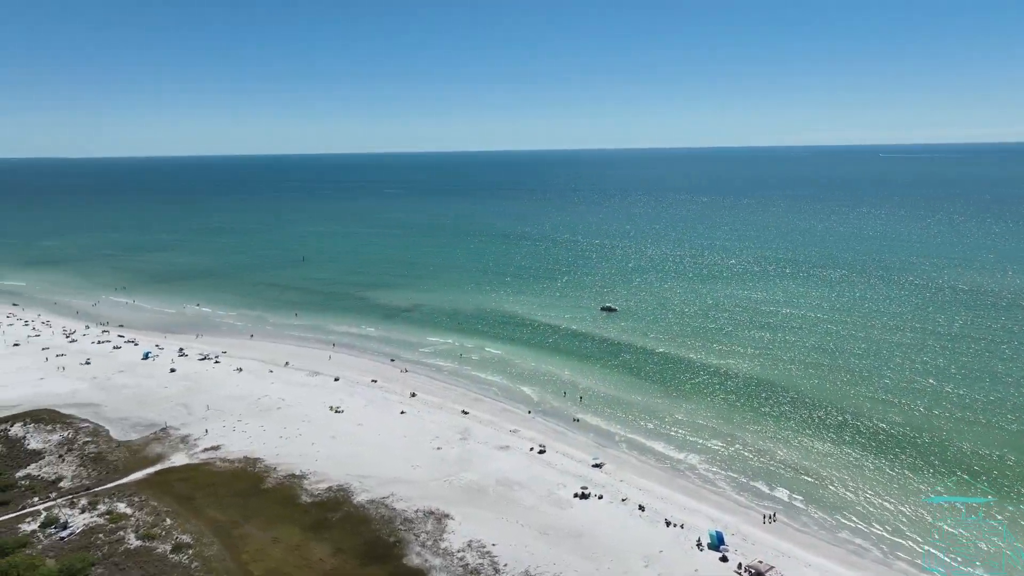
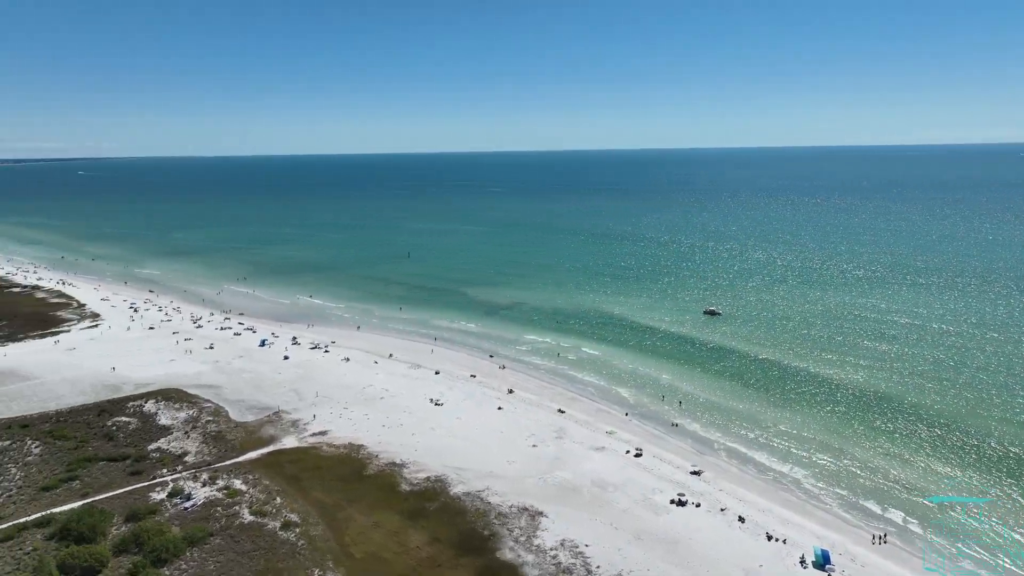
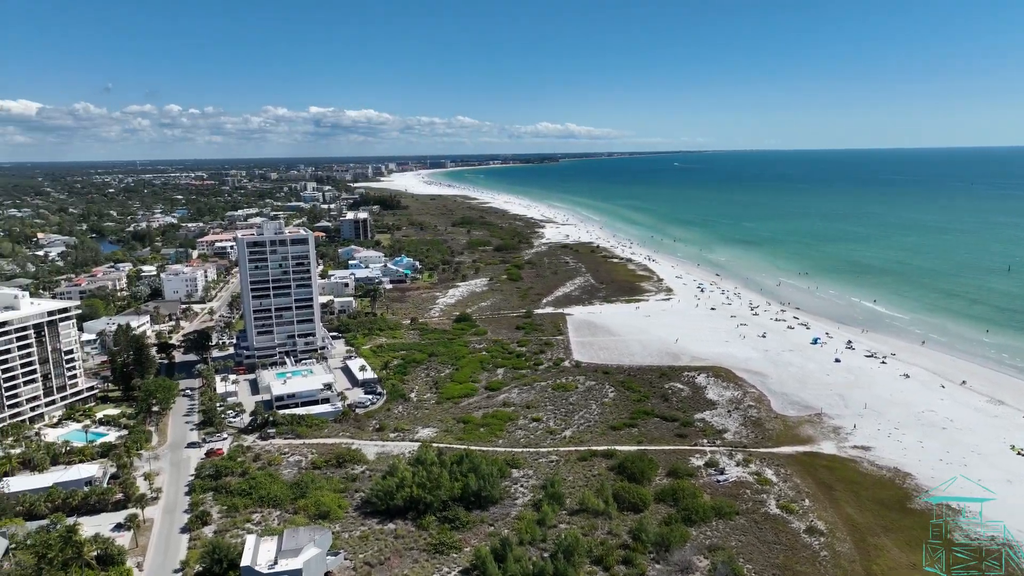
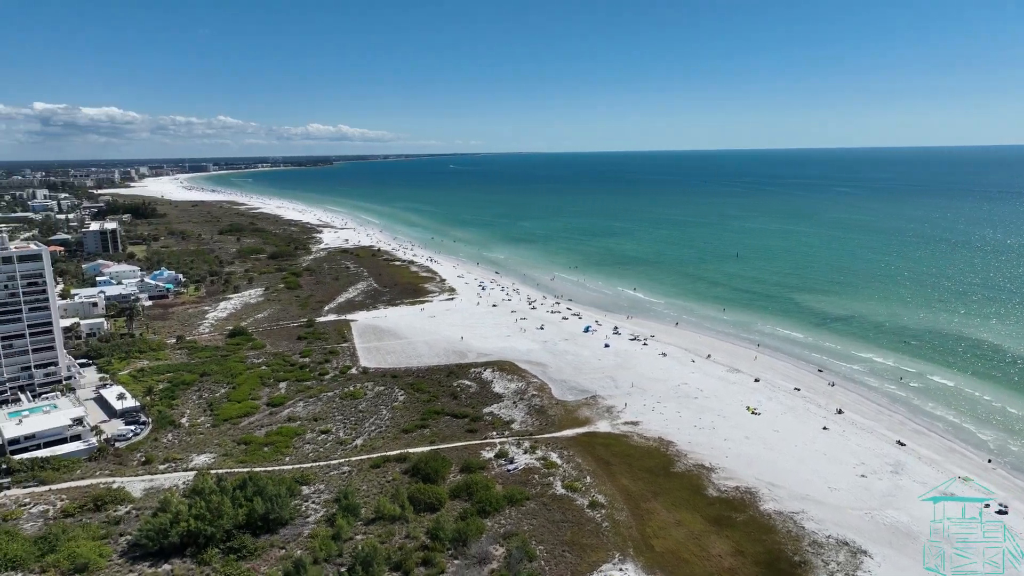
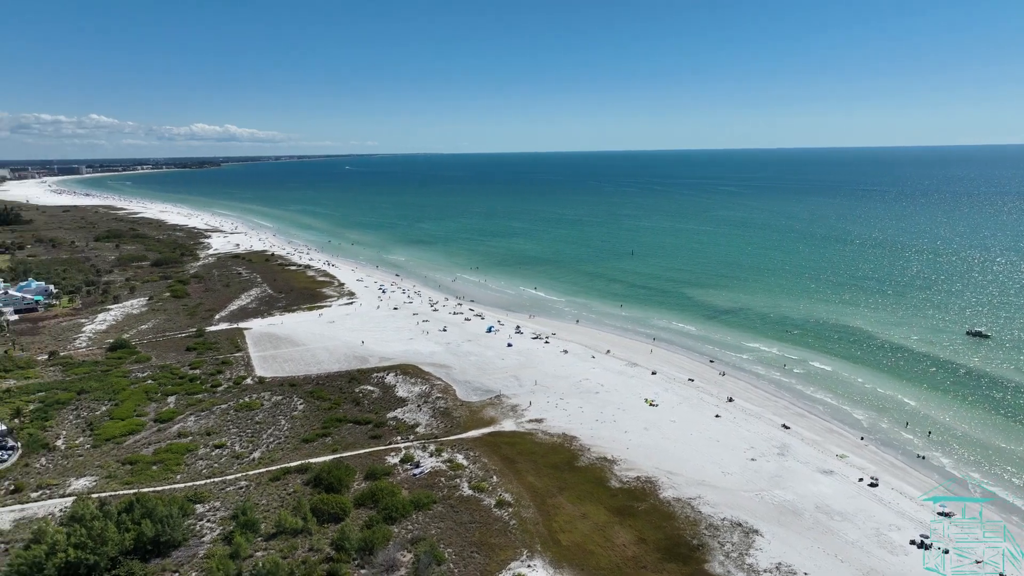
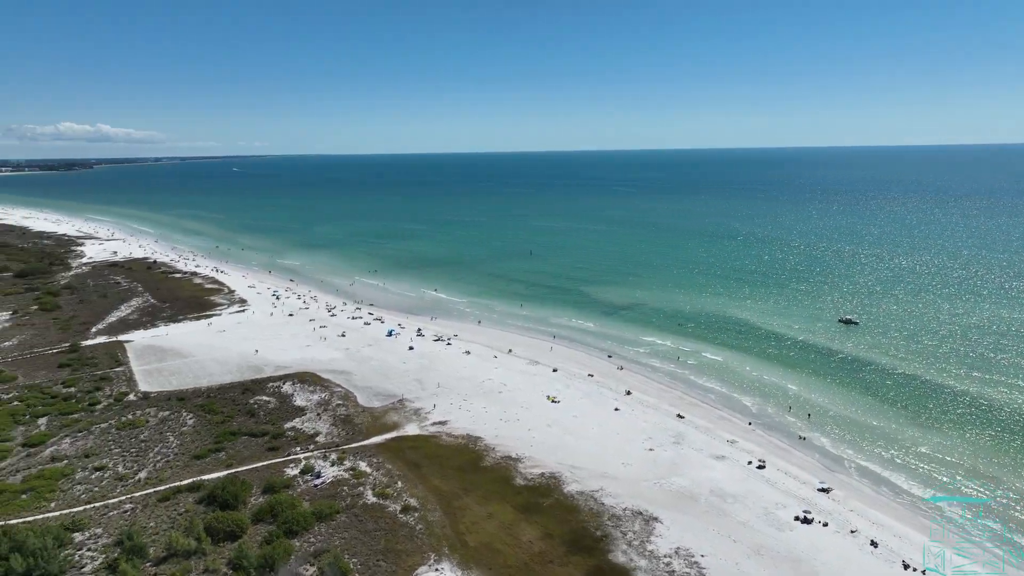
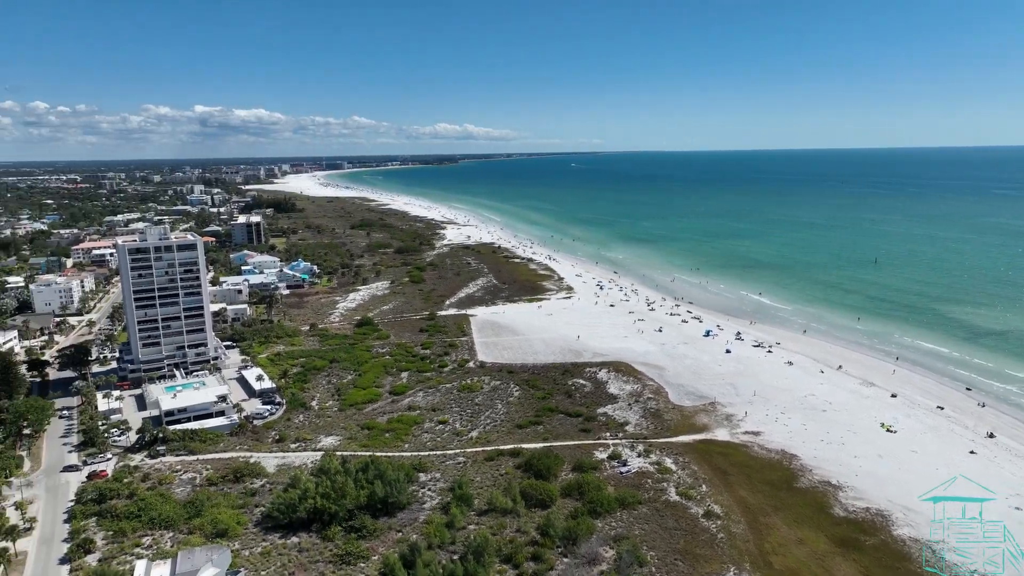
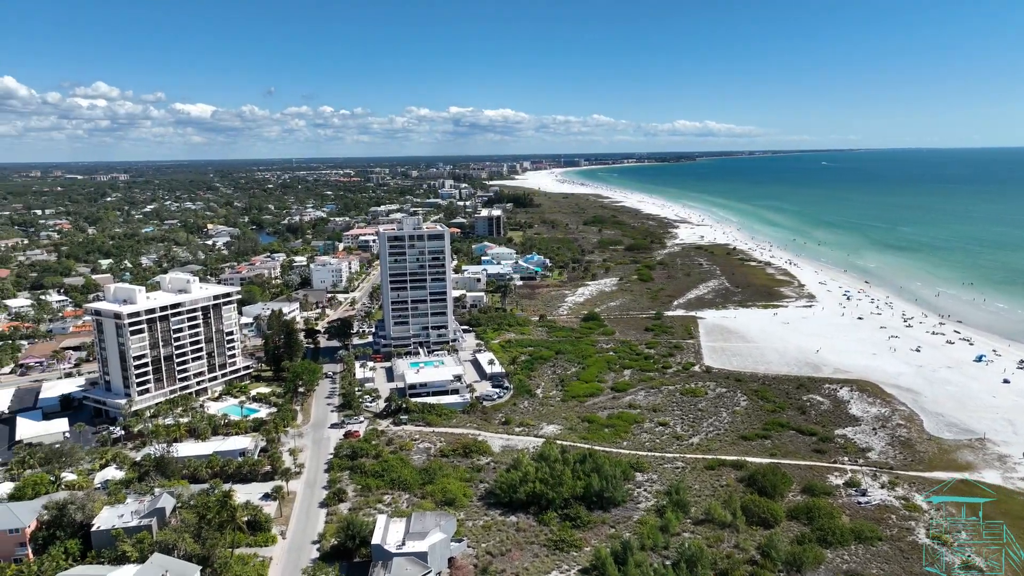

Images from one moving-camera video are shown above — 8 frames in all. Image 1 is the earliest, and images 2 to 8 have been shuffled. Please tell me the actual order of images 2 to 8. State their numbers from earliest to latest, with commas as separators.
2, 6, 5, 4, 7, 3, 8
